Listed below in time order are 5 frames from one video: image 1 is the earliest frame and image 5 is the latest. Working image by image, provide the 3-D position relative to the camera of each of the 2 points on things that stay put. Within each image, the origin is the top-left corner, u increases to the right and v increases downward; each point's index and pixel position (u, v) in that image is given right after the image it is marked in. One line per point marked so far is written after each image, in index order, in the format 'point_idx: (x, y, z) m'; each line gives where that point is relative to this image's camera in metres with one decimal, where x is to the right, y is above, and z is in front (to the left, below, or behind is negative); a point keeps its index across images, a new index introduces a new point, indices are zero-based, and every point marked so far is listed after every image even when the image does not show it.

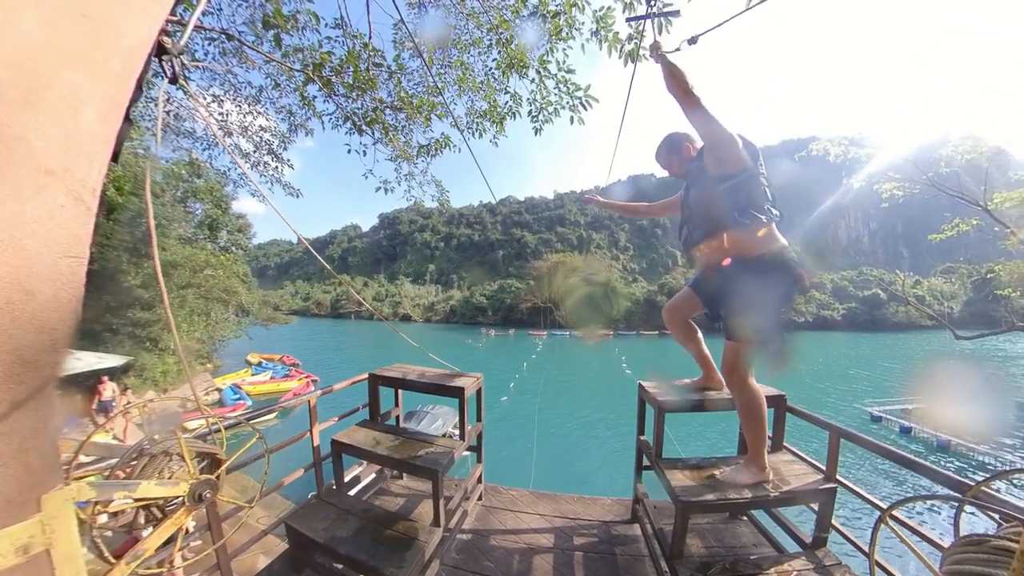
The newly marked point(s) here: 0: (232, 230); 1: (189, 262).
0: (-8.2, +1.7, +12.2) m
1: (-7.7, +0.6, +10.2) m
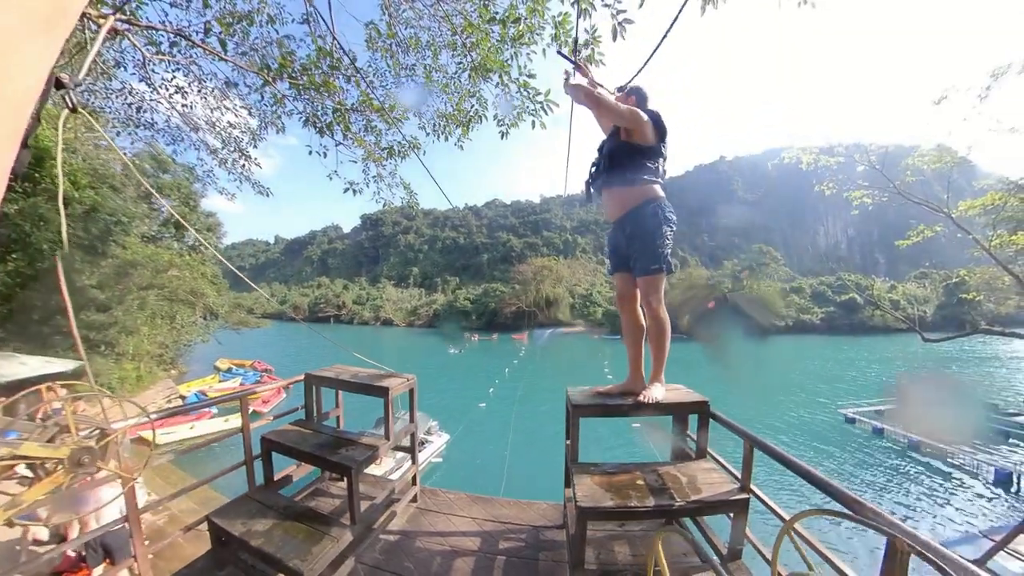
0: (-8.8, +1.7, +11.8) m
1: (-8.2, +0.6, +9.8) m
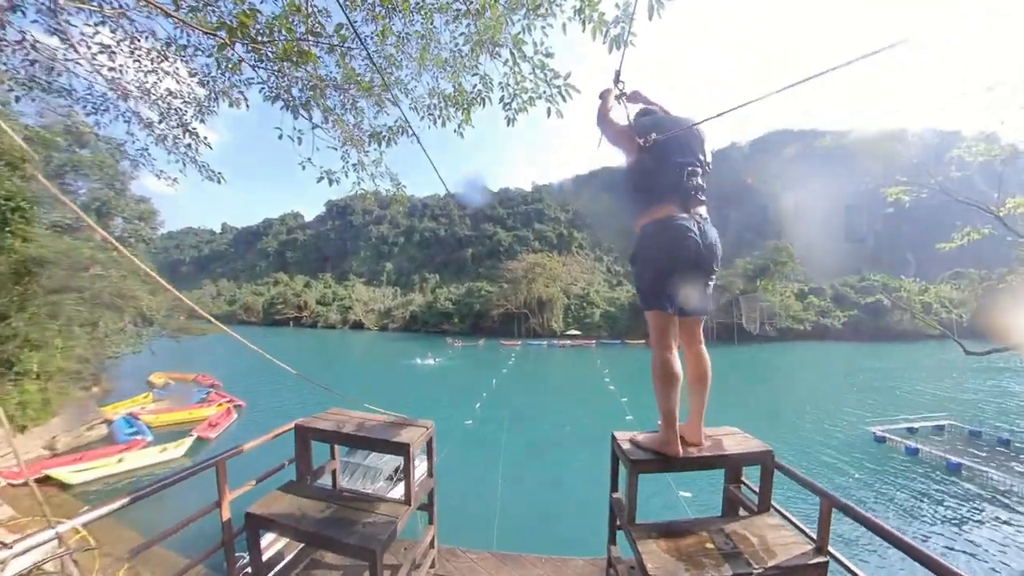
0: (-9.0, +1.7, +9.9) m
1: (-8.4, +0.6, +7.9) m
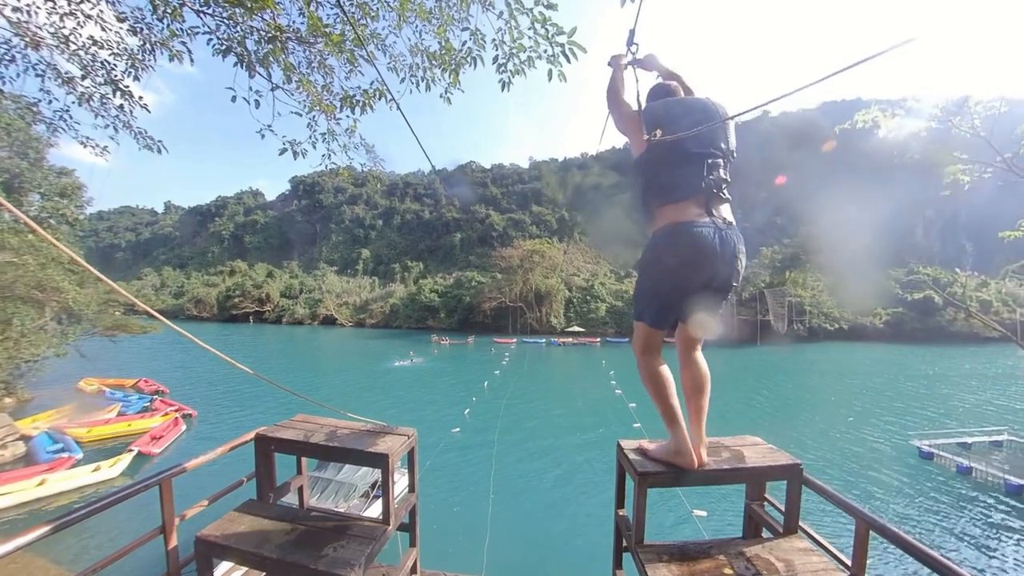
0: (-9.1, +1.8, +8.1) m
1: (-8.4, +0.7, +6.2) m
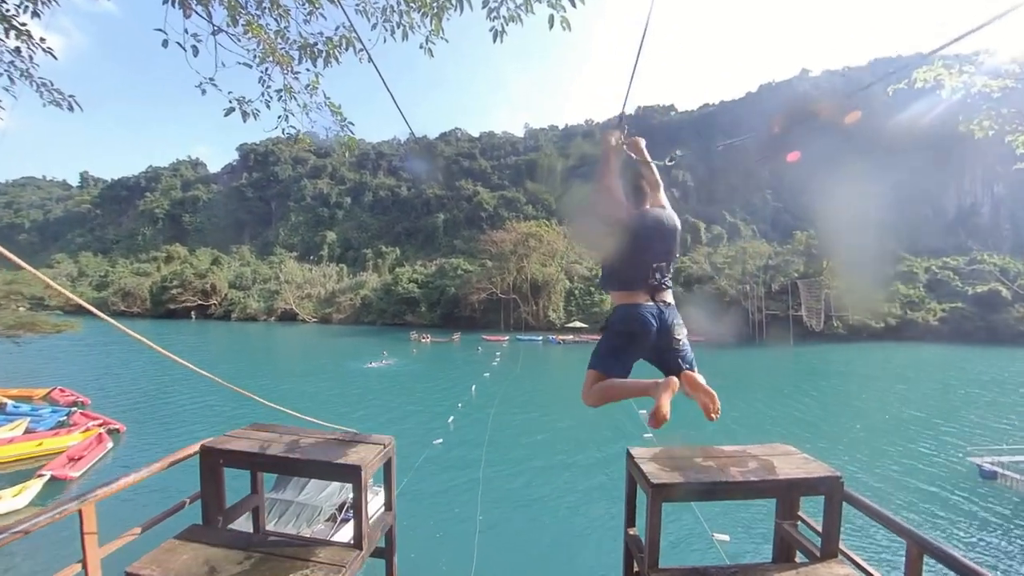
0: (-9.2, +2.0, +6.4) m
1: (-8.4, +0.8, +4.5) m
